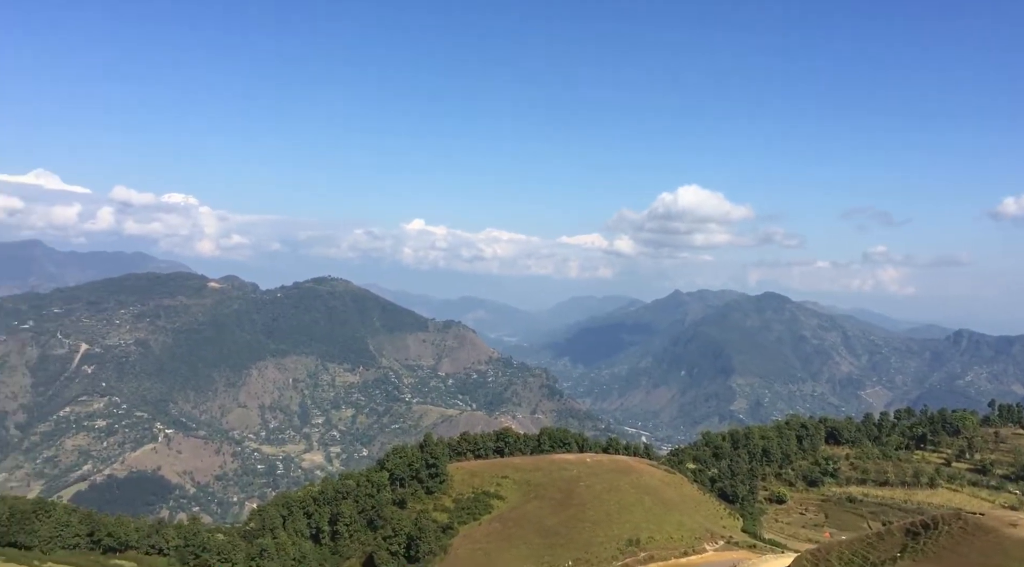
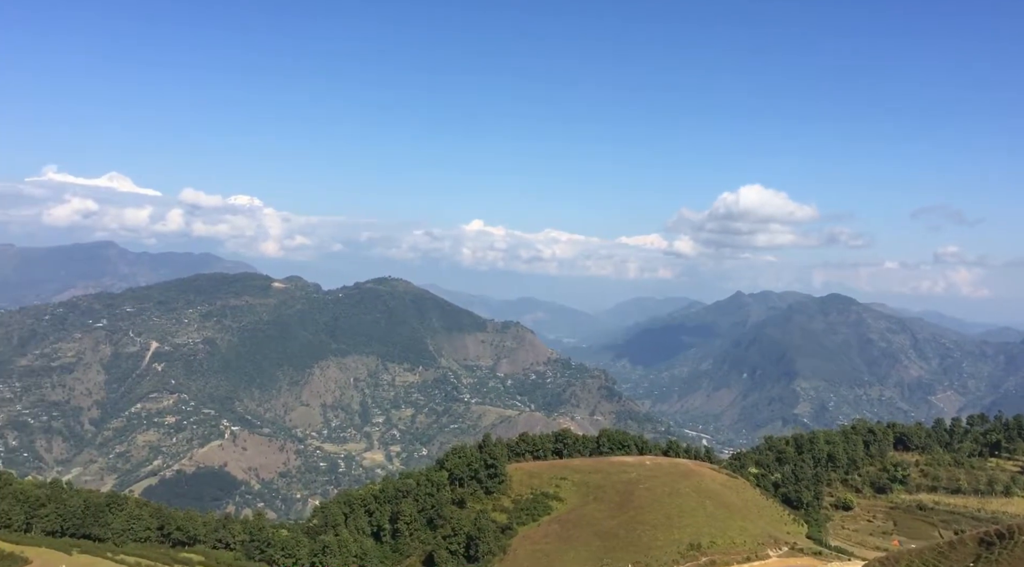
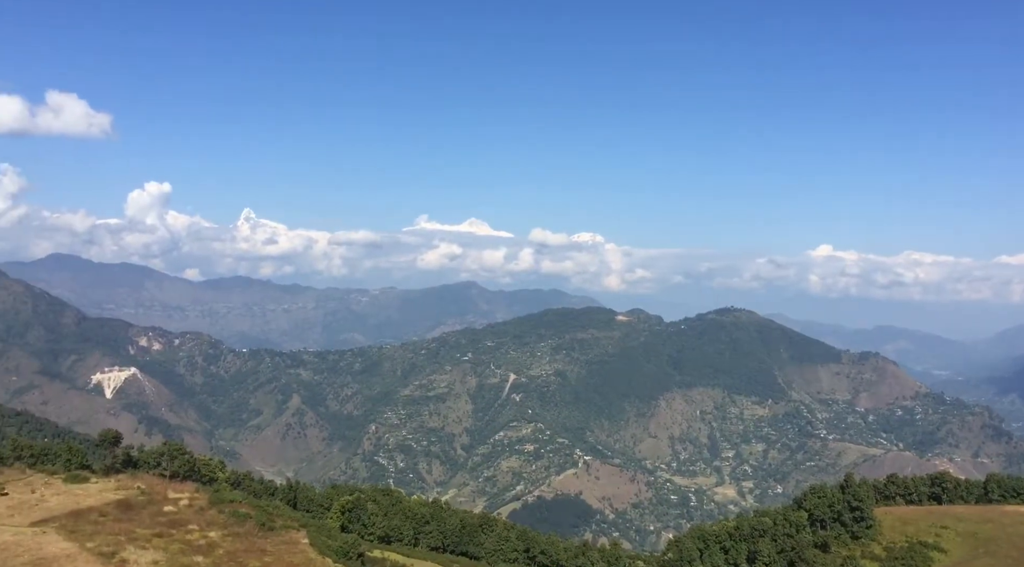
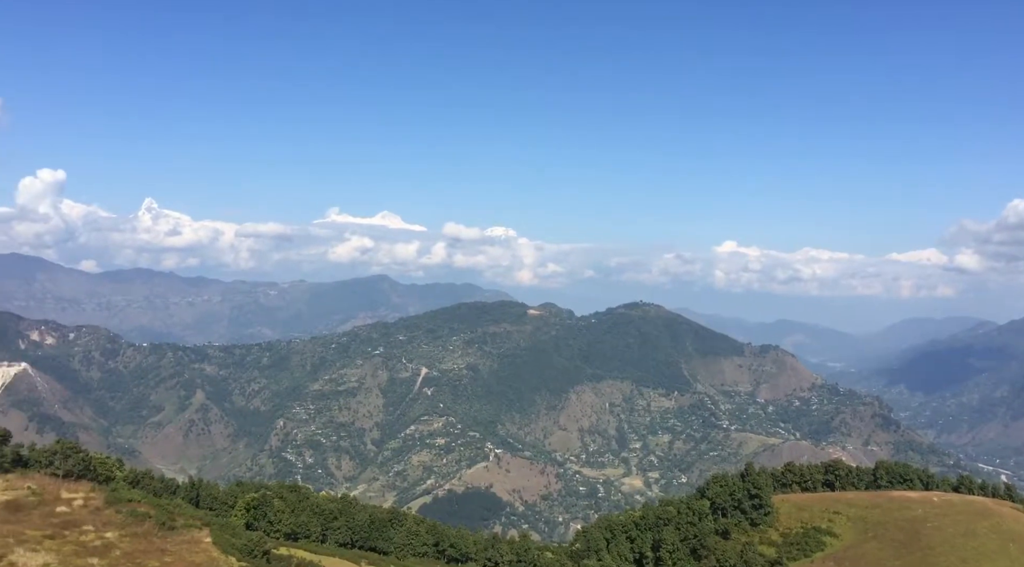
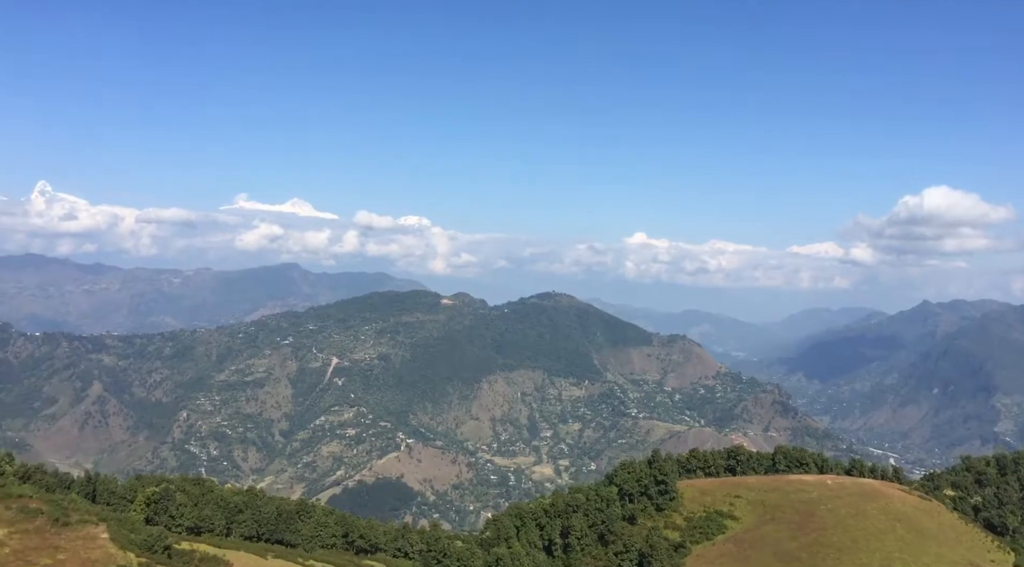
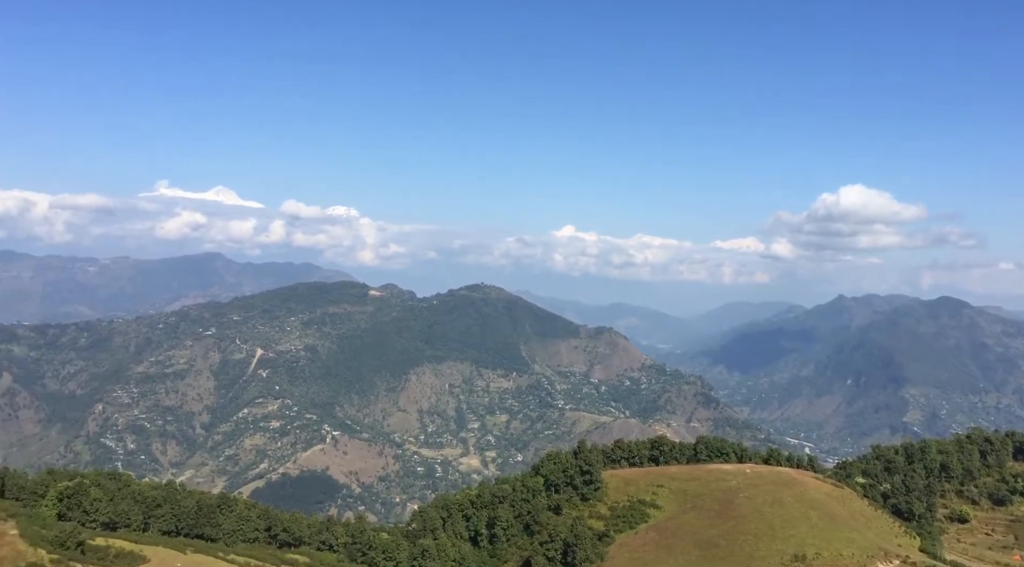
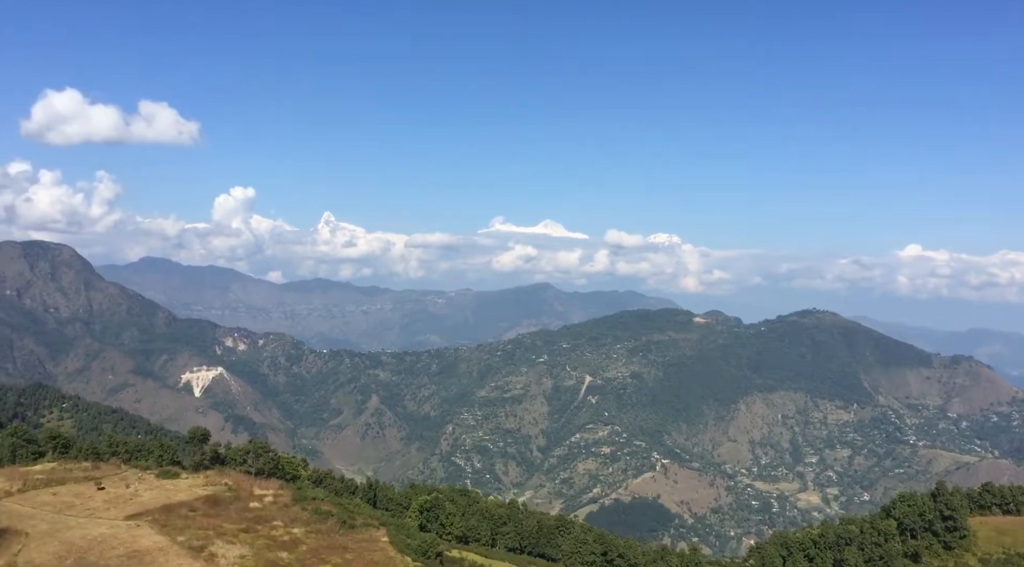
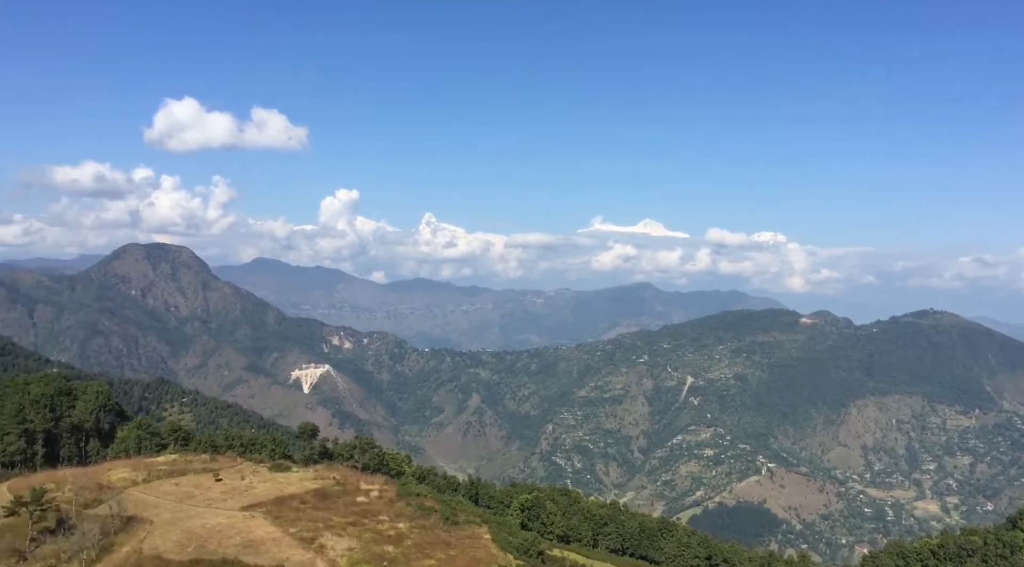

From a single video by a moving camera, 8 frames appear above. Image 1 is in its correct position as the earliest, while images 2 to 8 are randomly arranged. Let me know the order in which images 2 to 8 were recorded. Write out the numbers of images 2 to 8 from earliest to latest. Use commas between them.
2, 6, 5, 4, 3, 7, 8
